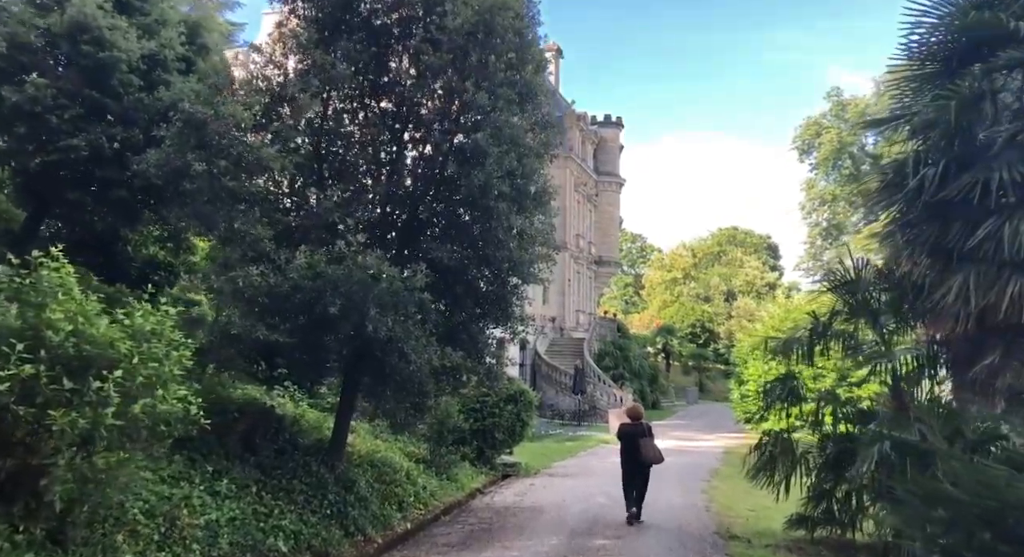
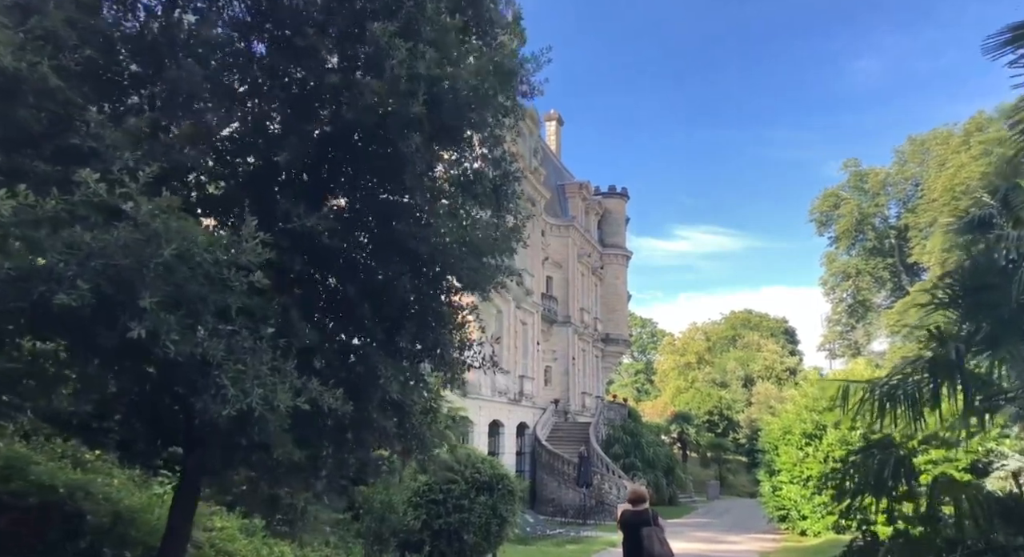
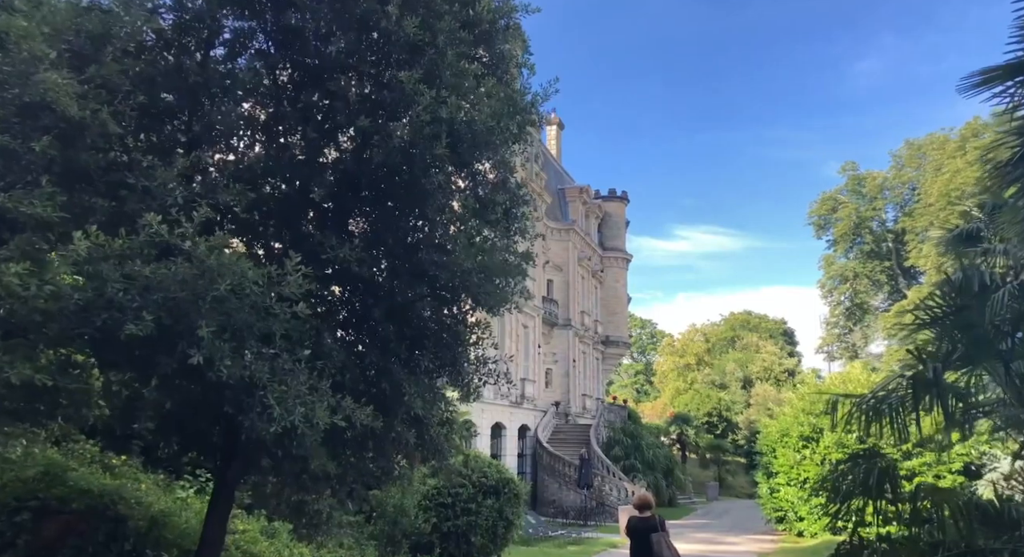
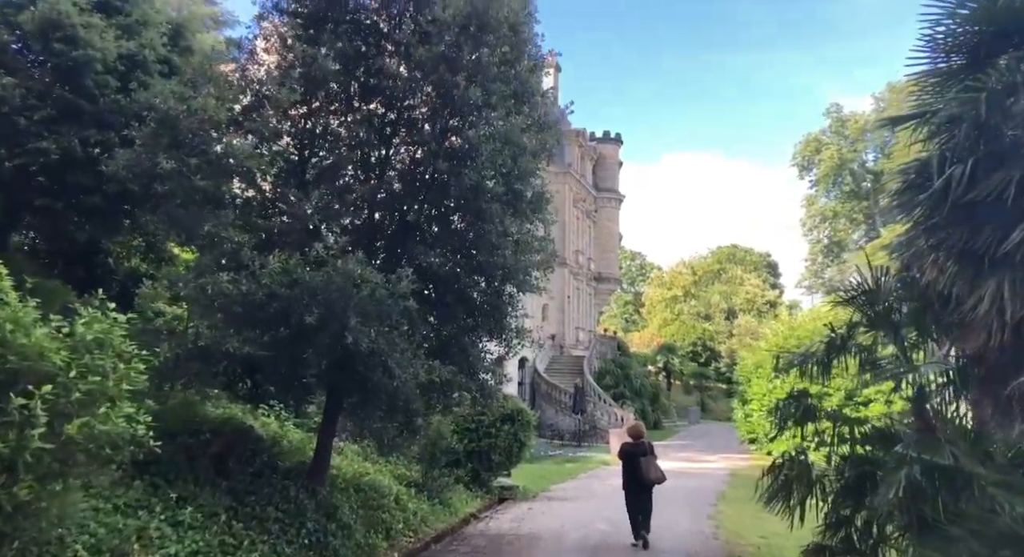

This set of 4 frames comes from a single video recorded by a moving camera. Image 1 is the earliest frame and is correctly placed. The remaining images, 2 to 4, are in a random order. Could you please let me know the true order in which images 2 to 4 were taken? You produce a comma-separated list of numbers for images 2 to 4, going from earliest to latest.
4, 3, 2
